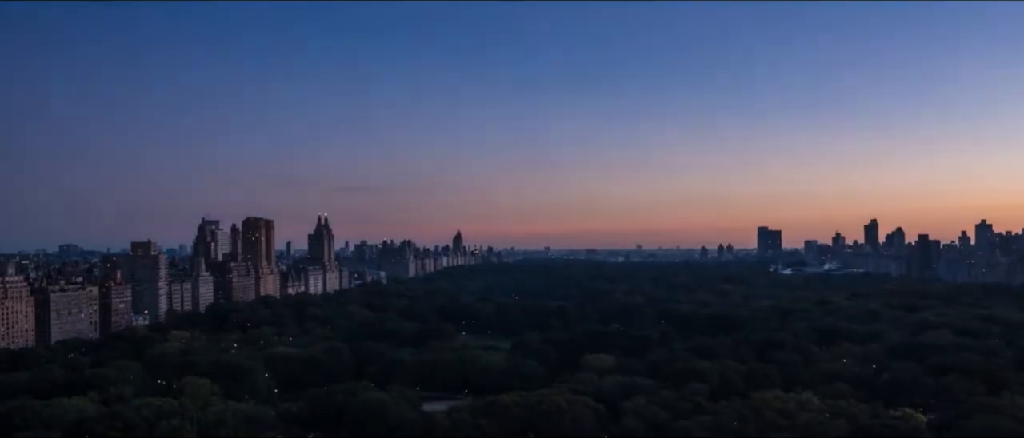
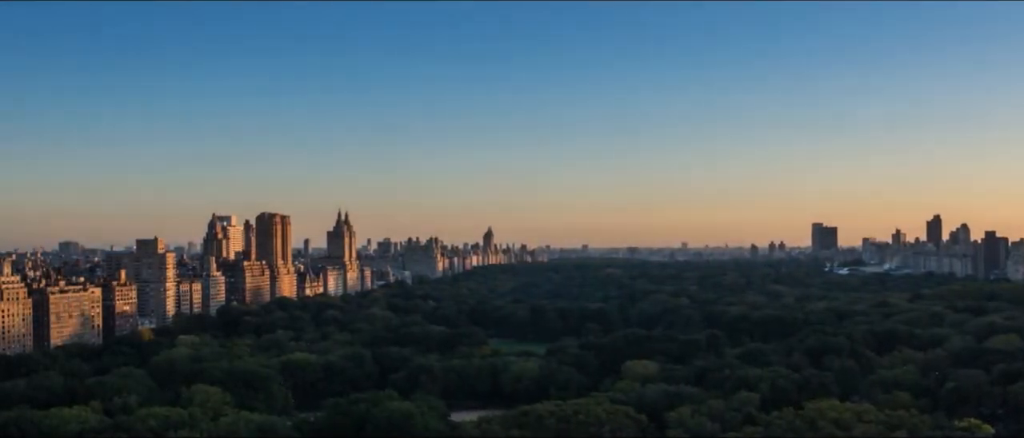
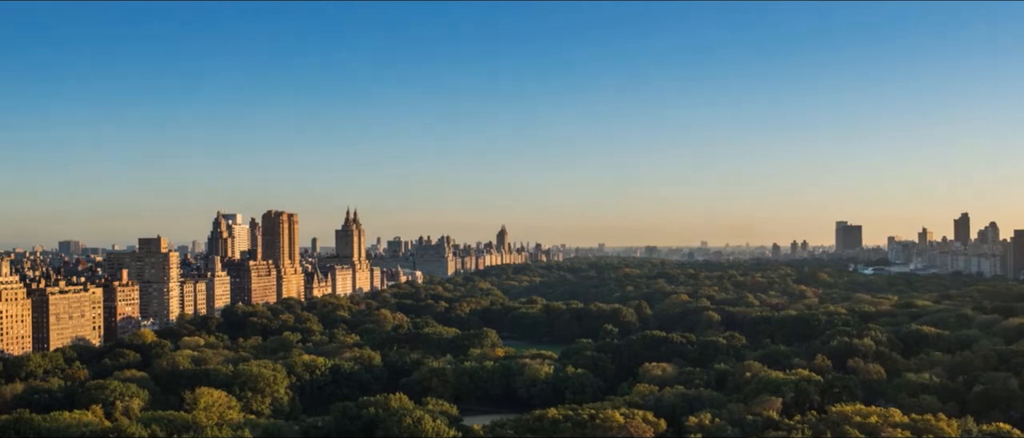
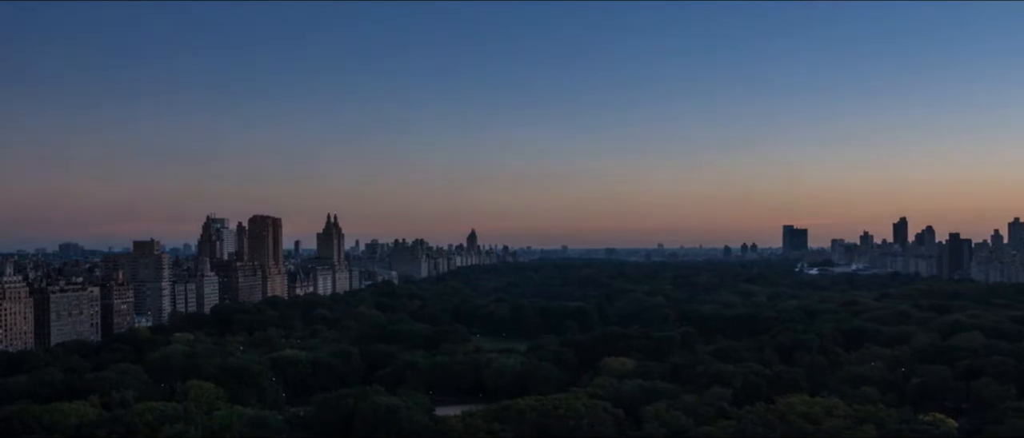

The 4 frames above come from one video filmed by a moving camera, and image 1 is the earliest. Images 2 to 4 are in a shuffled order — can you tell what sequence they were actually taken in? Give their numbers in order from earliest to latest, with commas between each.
4, 2, 3
